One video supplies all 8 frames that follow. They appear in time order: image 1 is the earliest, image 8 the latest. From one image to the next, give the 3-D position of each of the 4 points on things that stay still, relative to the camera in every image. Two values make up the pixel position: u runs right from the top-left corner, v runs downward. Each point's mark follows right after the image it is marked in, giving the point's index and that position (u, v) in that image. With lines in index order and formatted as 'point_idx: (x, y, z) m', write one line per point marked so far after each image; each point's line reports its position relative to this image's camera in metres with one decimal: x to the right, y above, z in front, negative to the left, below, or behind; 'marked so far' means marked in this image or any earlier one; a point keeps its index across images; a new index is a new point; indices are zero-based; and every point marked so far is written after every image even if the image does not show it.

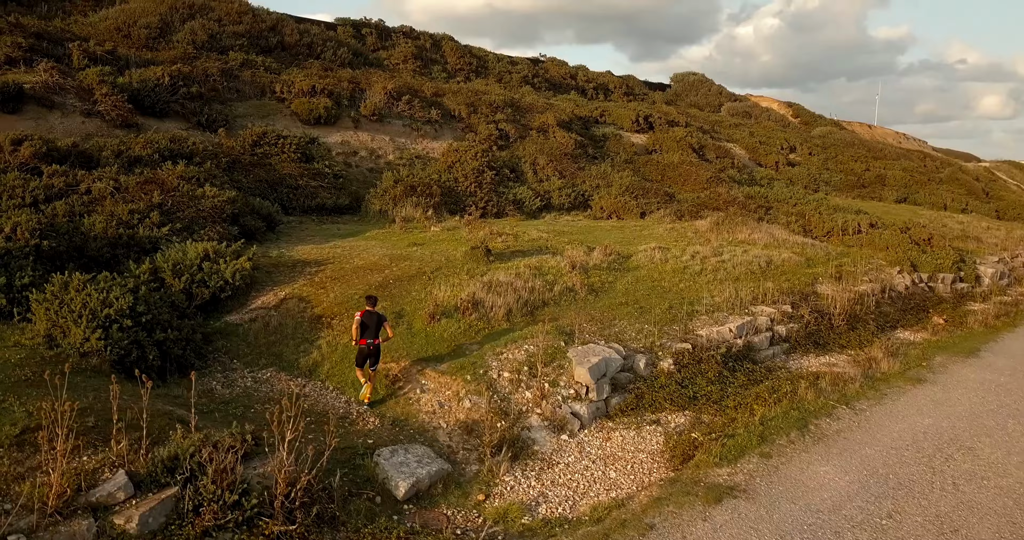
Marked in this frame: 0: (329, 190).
0: (-4.0, +1.8, +16.2) m
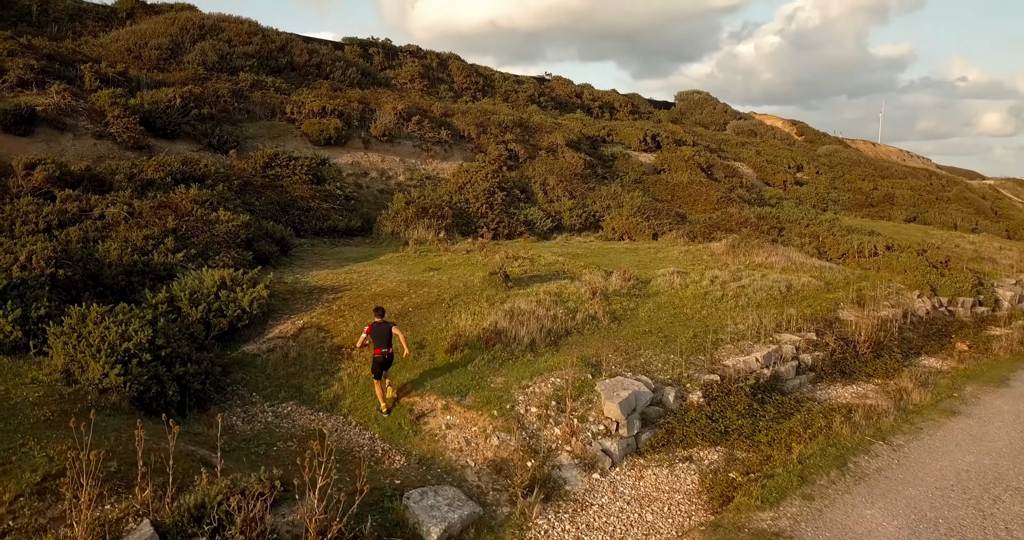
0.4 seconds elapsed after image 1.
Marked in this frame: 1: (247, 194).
0: (-3.7, +1.3, +16.1) m
1: (-5.3, +1.5, +14.7) m
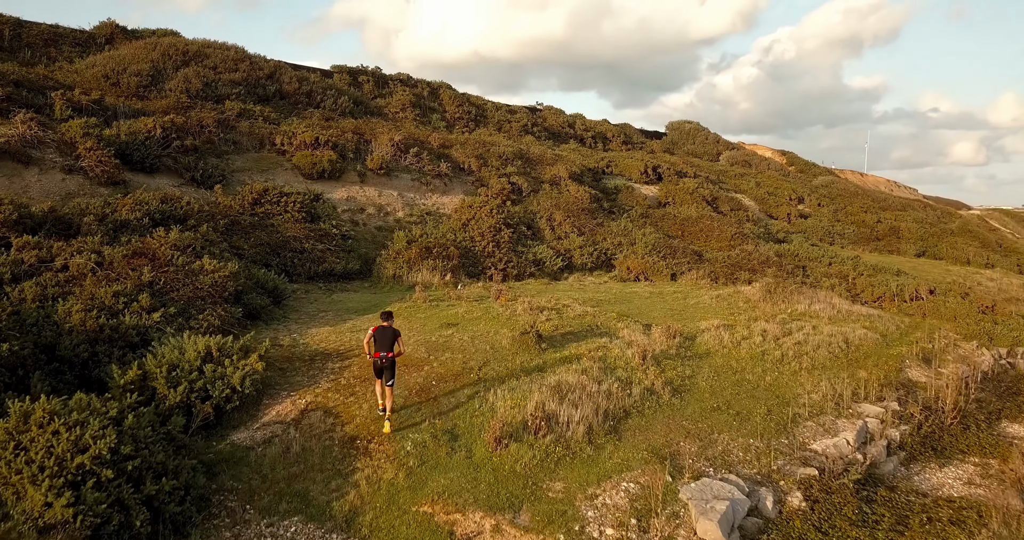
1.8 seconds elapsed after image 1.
0: (-3.5, +0.3, +14.7) m
1: (-5.0, +0.6, +13.2) m
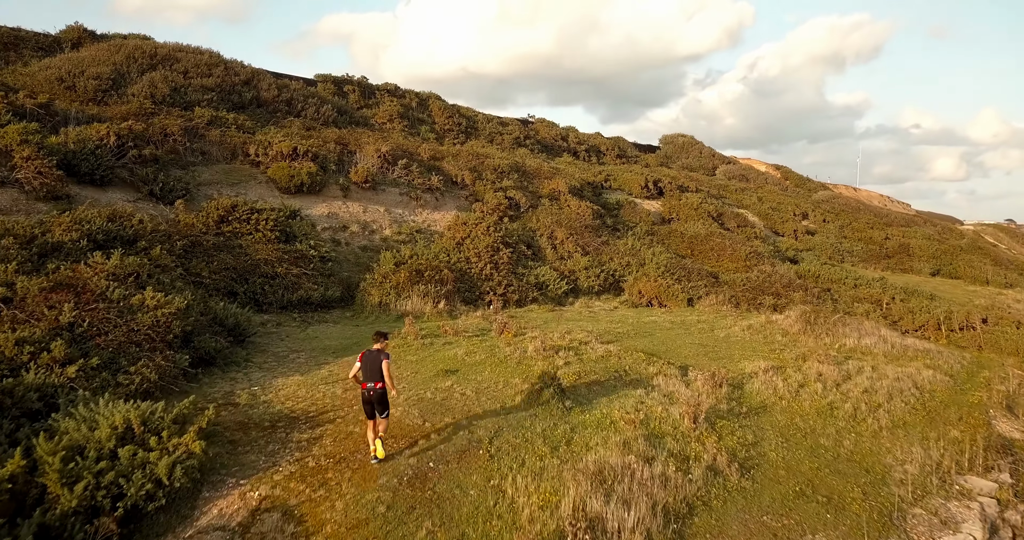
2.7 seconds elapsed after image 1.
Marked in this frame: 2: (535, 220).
0: (-3.4, -0.1, +12.9) m
1: (-4.9, +0.2, +11.4) m
2: (+0.6, +1.3, +19.4) m
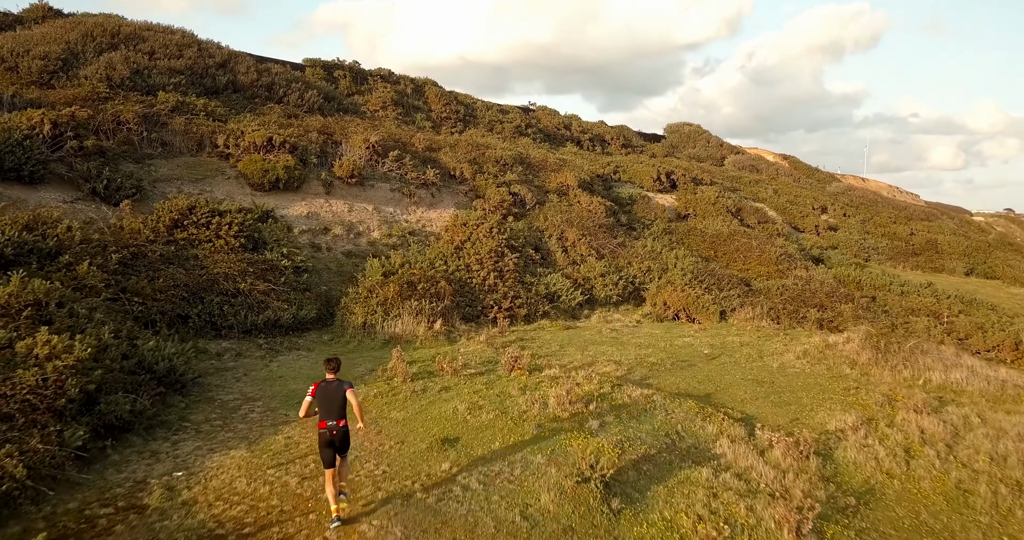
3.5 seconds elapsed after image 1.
0: (-3.3, -0.3, +10.8) m
1: (-4.8, -0.1, +9.3) m
2: (+0.7, +1.2, +17.3) m
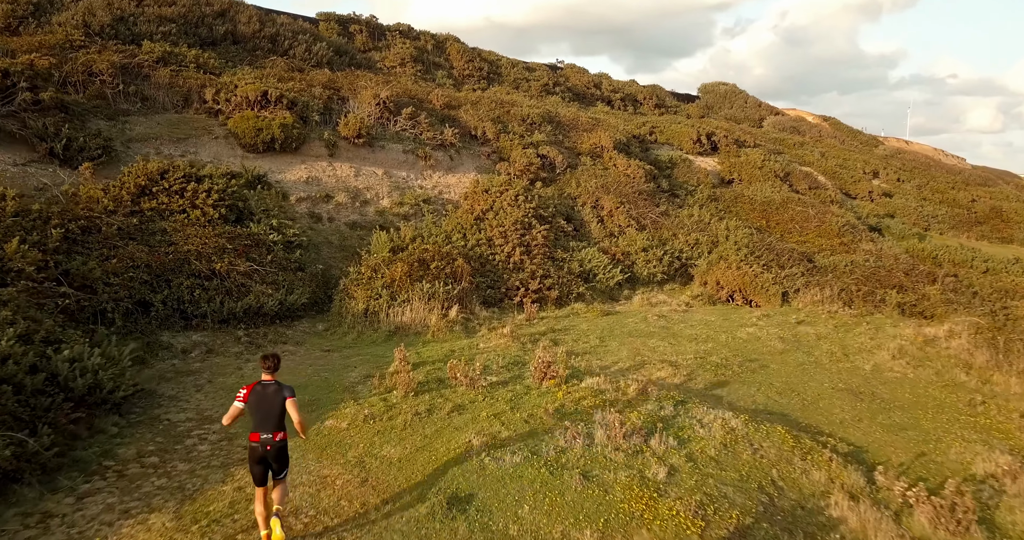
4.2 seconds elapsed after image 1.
0: (-2.9, 0.0, +9.1) m
1: (-4.4, +0.2, +7.6) m
2: (+1.3, +1.8, +15.4) m
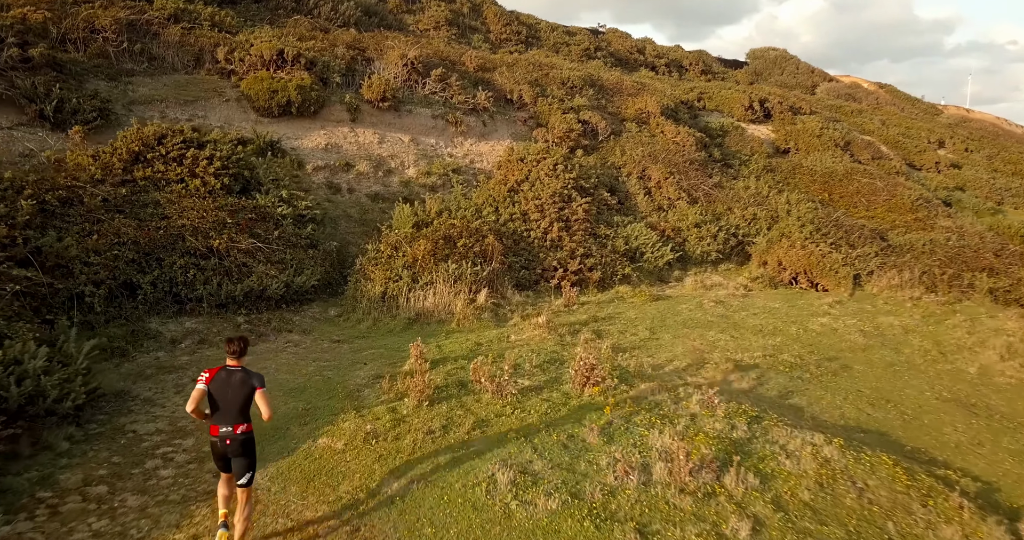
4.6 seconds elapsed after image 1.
0: (-2.5, +0.2, +8.1) m
1: (-4.1, +0.4, +6.7) m
2: (+2.1, +2.2, +14.1) m
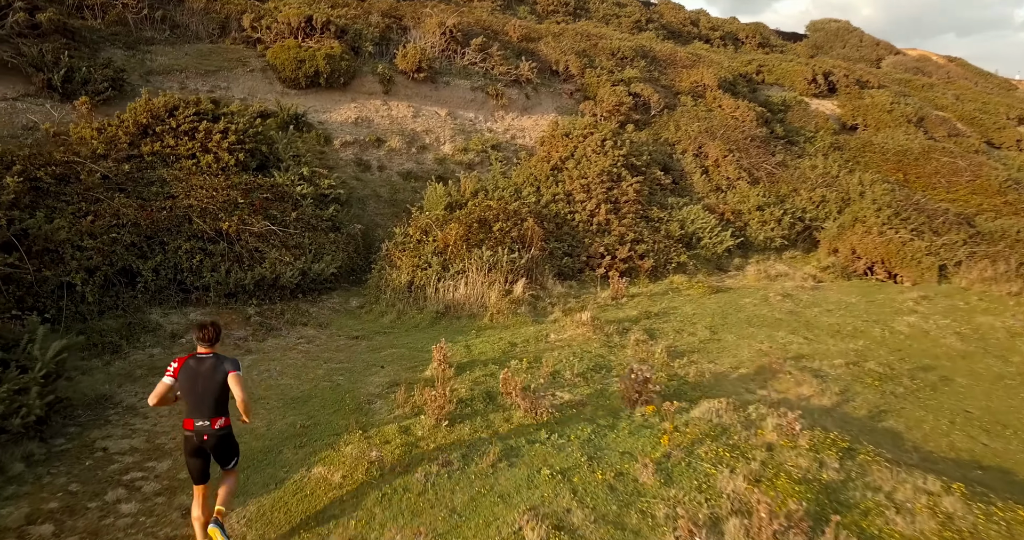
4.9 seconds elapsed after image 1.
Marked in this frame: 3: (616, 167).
0: (-2.1, +0.3, +7.3) m
1: (-3.8, +0.5, +6.1) m
2: (+2.8, +2.5, +13.0) m
3: (+1.4, +1.4, +10.1) m
